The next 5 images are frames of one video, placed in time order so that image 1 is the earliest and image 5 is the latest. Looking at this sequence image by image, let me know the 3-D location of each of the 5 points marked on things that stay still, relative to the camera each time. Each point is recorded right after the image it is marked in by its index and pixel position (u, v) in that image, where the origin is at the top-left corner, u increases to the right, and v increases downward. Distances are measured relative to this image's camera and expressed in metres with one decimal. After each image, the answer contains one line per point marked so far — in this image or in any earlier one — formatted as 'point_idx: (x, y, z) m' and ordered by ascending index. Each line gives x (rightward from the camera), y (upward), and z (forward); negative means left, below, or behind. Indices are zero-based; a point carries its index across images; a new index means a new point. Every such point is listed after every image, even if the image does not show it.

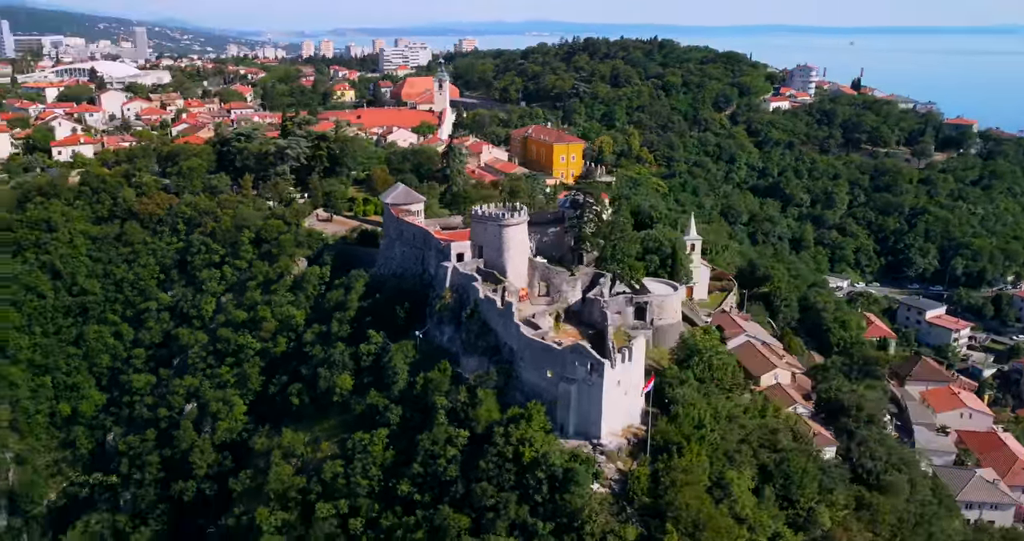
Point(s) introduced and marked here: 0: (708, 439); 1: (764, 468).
0: (+4.0, -3.4, +16.4) m
1: (+5.3, -4.1, +16.9) m
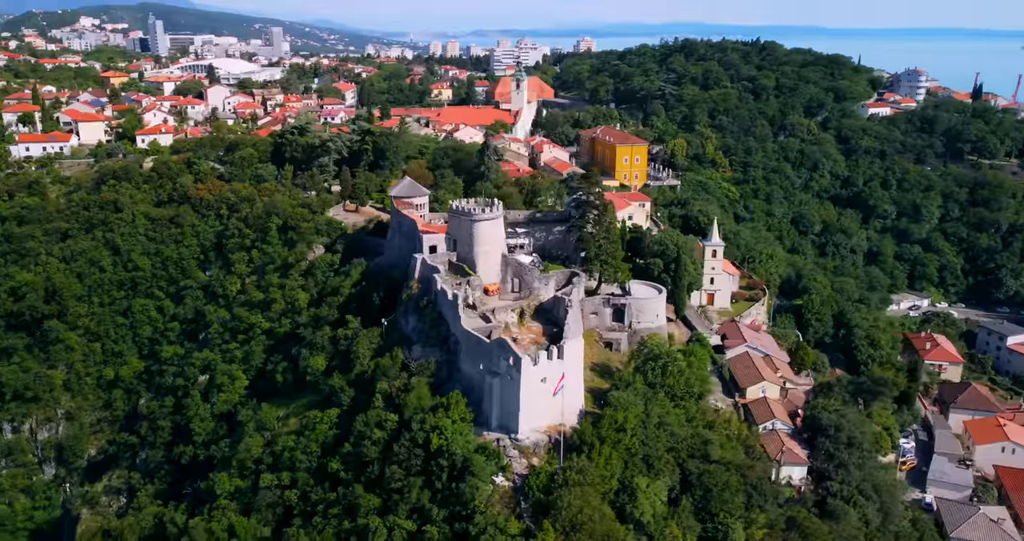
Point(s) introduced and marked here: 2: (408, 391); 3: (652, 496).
0: (+2.2, -3.5, +16.2) m
1: (+3.6, -4.2, +16.4) m
2: (-2.3, -2.7, +17.9) m
3: (+2.7, -4.3, +15.5) m
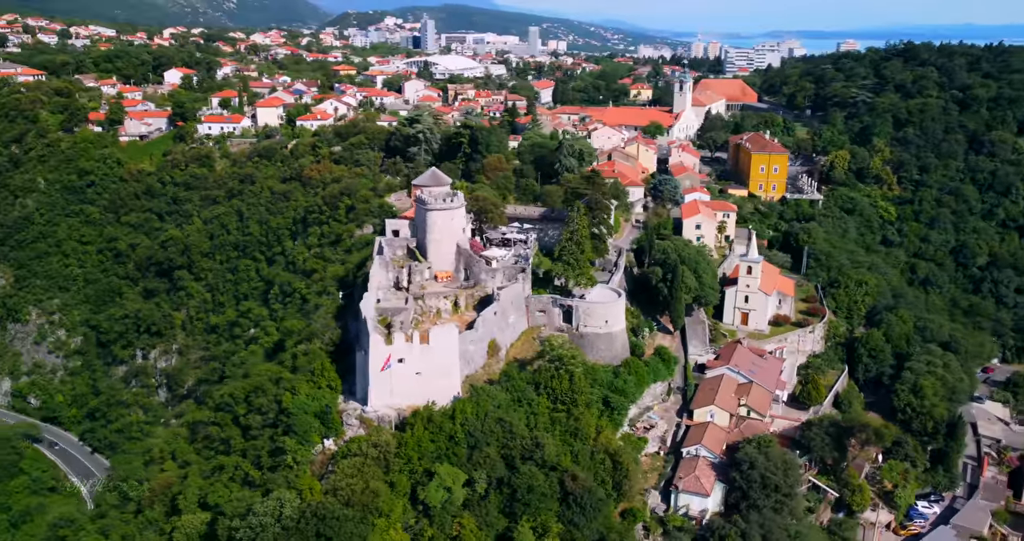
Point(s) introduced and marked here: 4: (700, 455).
0: (-1.4, -3.3, +16.7) m
1: (-0.1, -4.2, +16.5) m
2: (-5.0, -2.1, +19.7) m
3: (-1.2, -4.2, +15.9) m
4: (+4.6, -4.5, +19.8) m
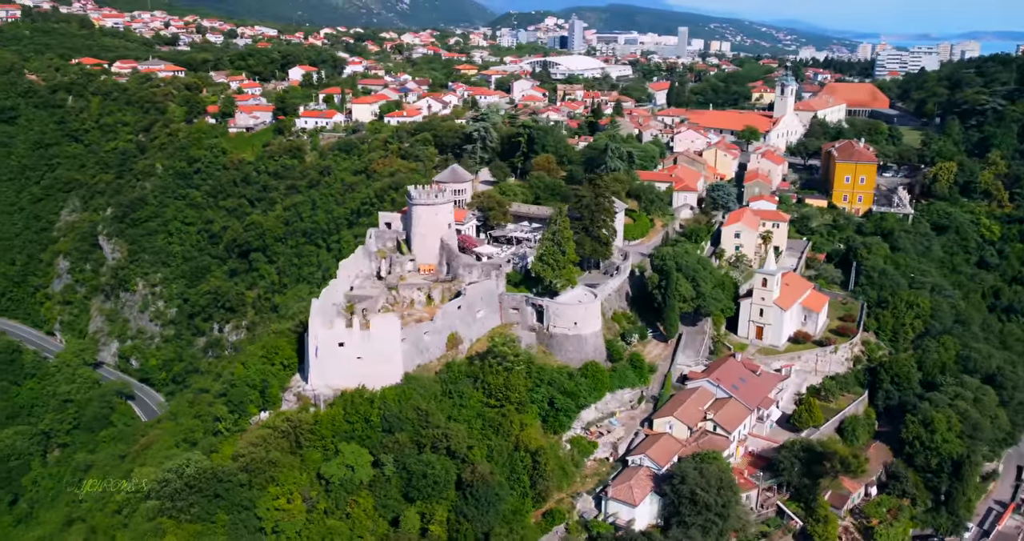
0: (-3.2, -3.1, +17.5) m
1: (-2.1, -4.1, +17.1) m
2: (-6.2, -1.7, +21.2) m
3: (-3.3, -4.0, +16.7) m
4: (+3.2, -4.7, +19.5) m
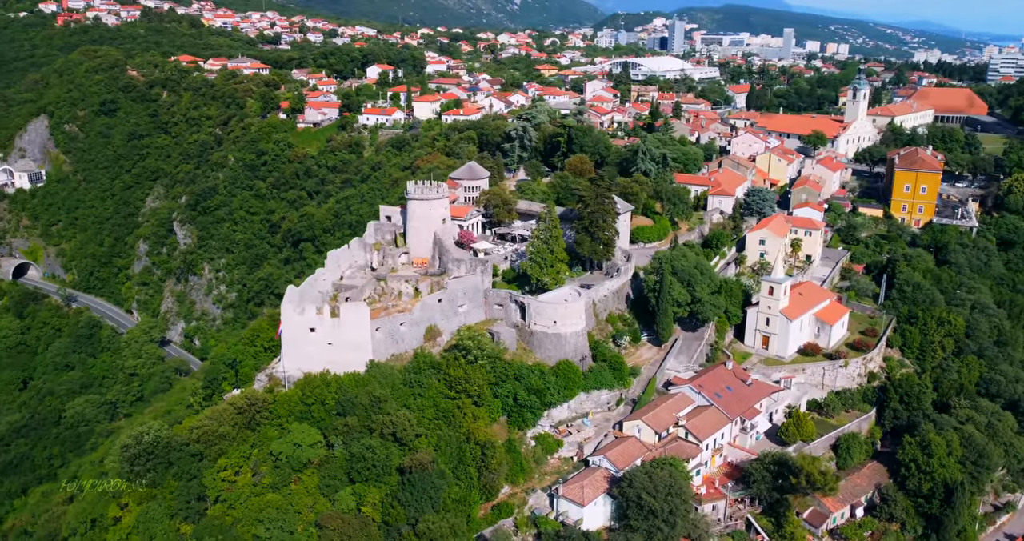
0: (-4.4, -2.8, +18.3) m
1: (-3.3, -3.9, +17.7) m
2: (-6.8, -1.3, +22.3) m
3: (-4.6, -3.7, +17.5) m
4: (+2.1, -4.7, +19.4) m
